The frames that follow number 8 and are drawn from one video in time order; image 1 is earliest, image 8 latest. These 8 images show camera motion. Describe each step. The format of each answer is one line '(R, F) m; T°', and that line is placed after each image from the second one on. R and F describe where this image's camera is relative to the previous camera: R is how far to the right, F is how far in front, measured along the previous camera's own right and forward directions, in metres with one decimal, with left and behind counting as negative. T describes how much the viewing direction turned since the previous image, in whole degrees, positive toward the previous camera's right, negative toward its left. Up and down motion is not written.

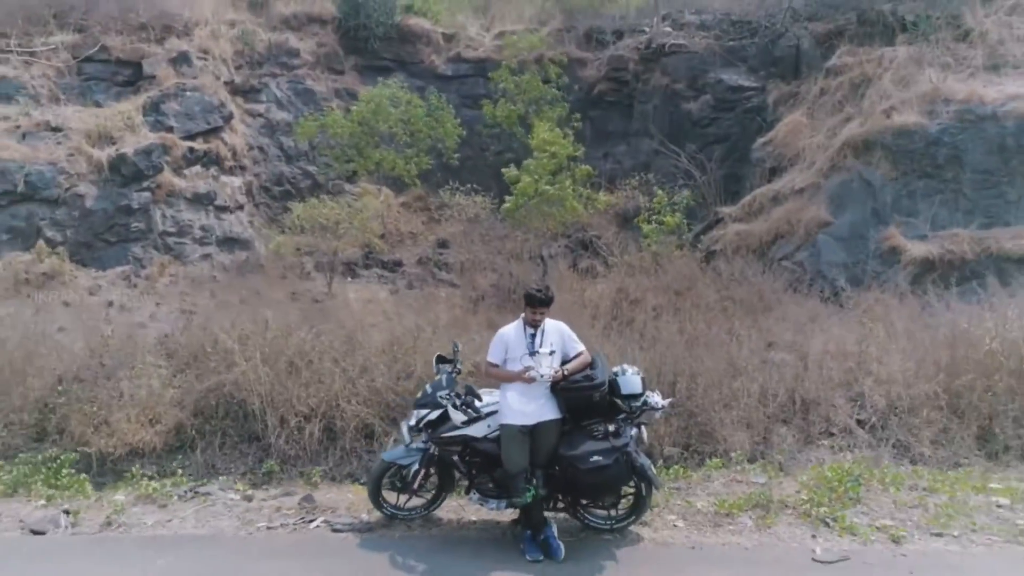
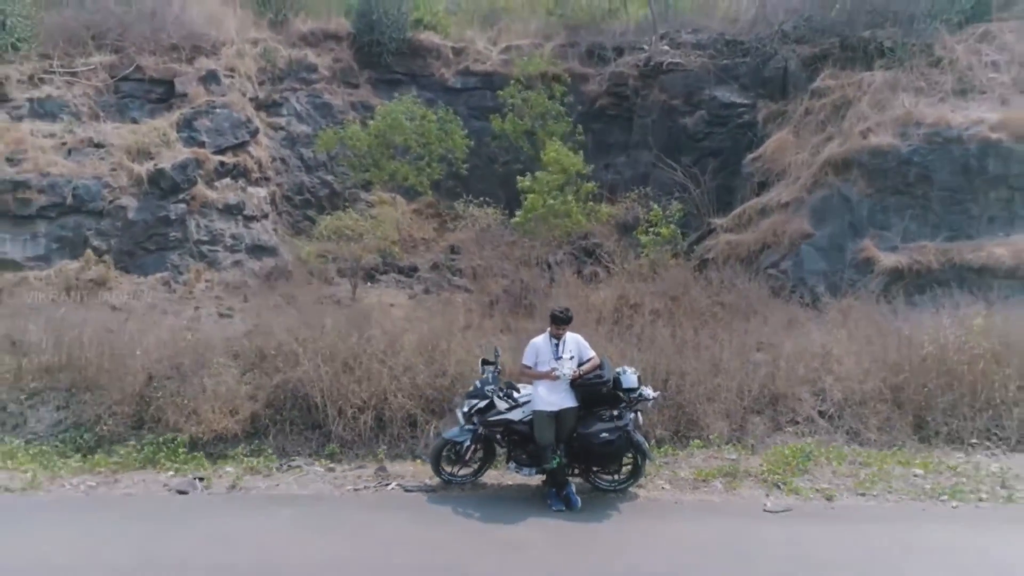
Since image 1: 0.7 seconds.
(-0.2, -1.2) m; 0°
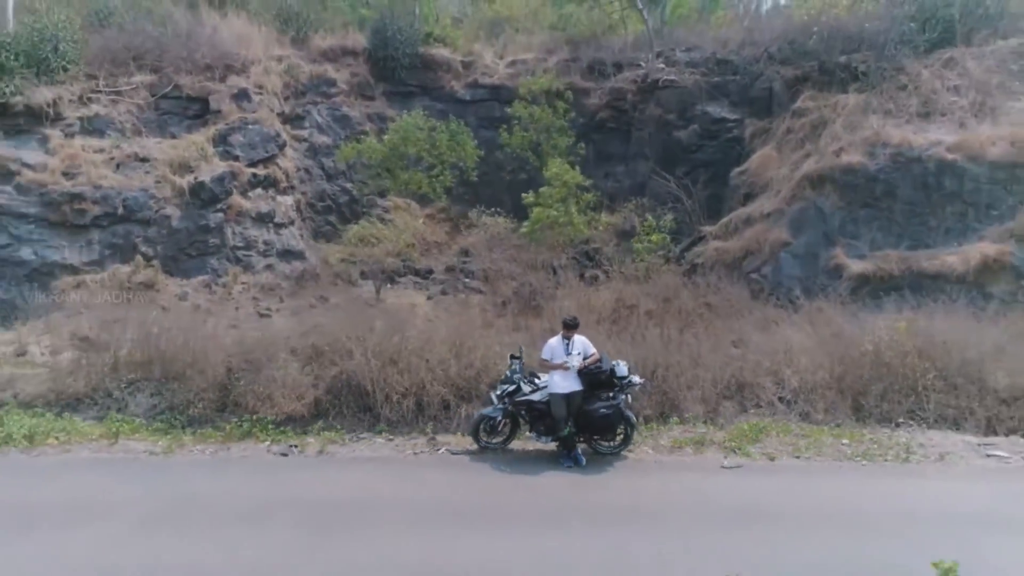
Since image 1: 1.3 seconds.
(-0.2, -1.5) m; 0°
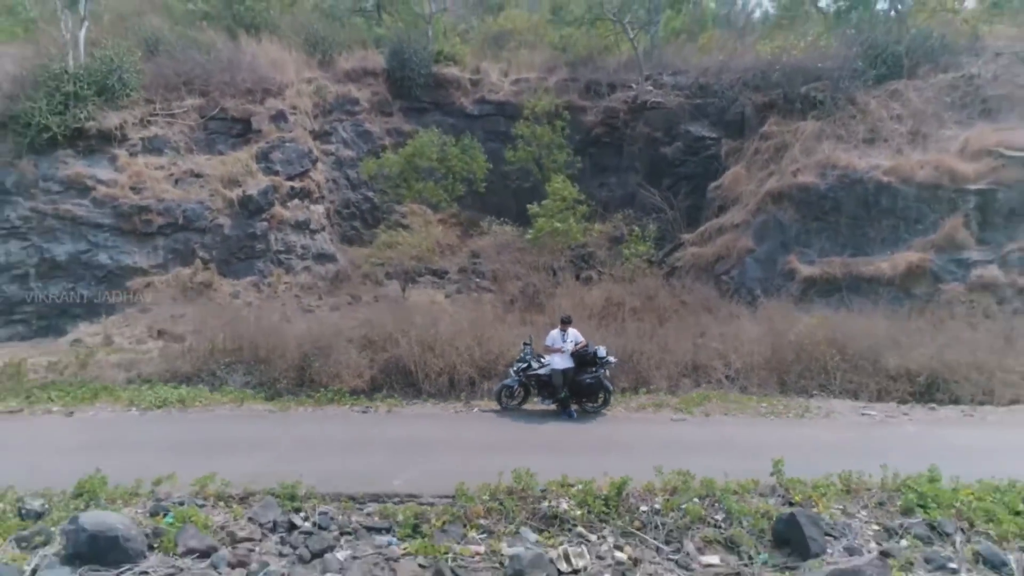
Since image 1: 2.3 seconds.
(-0.2, -2.6) m; 0°
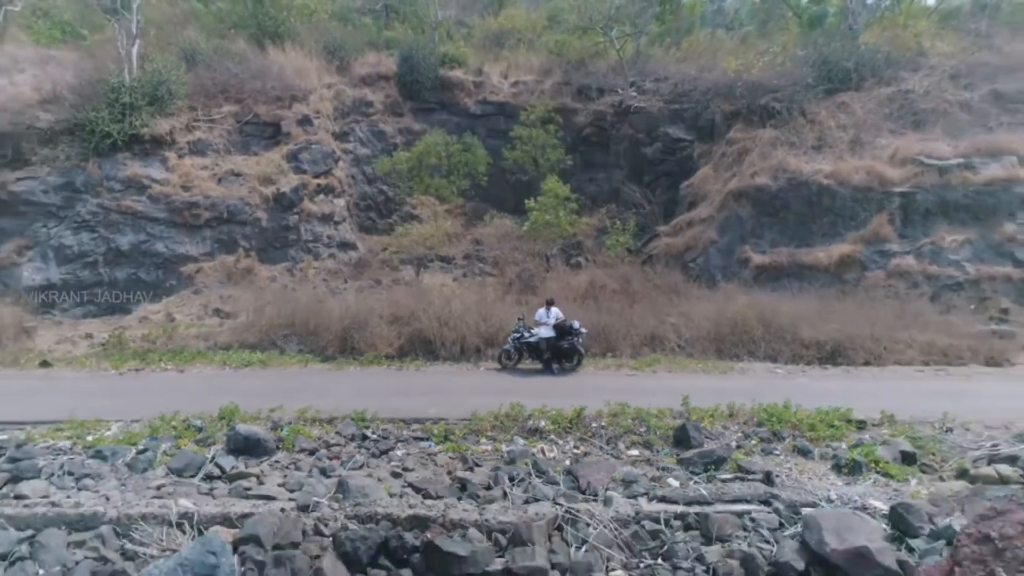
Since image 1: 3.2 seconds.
(0.0, -3.0) m; 0°
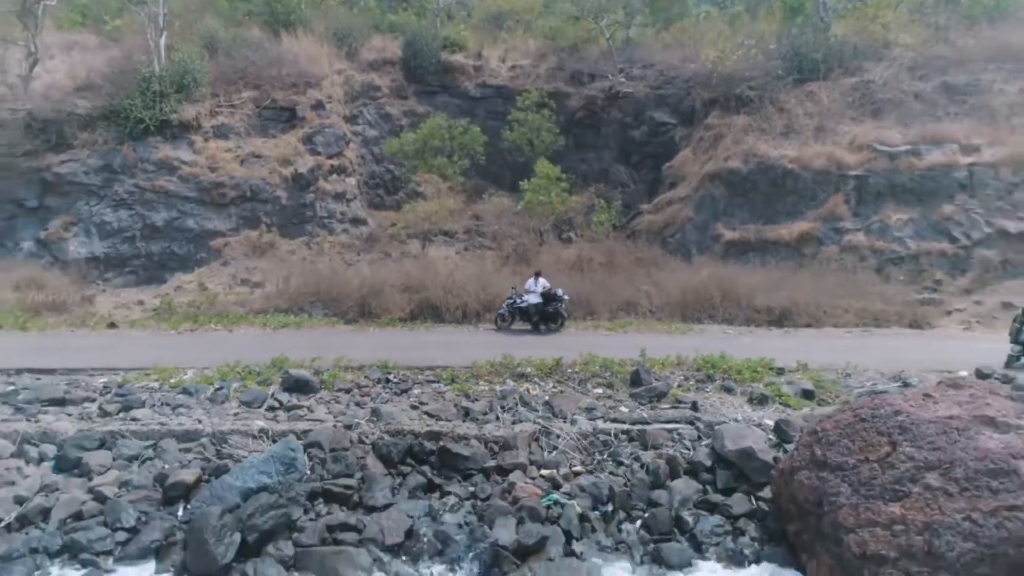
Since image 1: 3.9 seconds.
(+0.1, -2.3) m; 0°
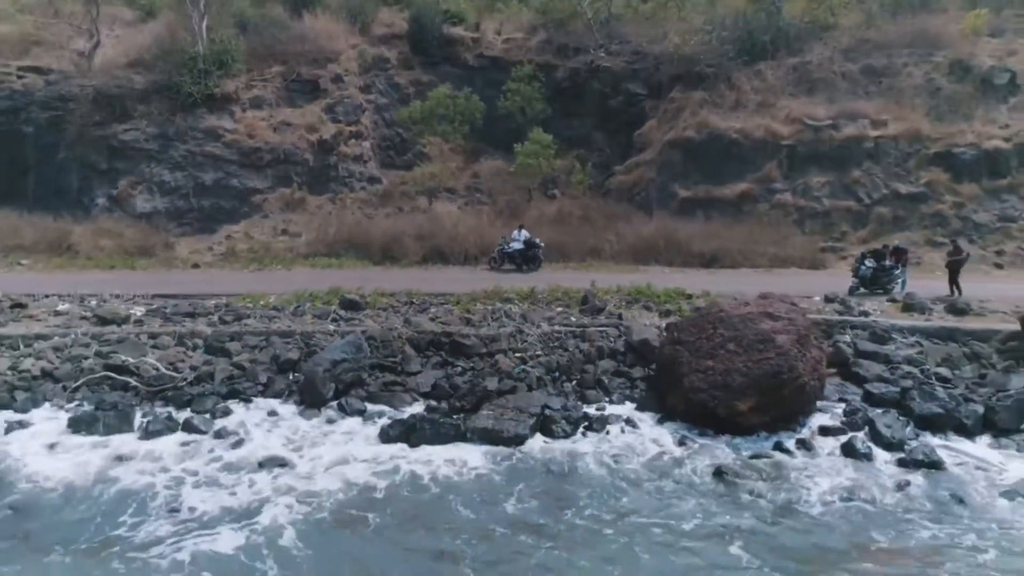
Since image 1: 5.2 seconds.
(+0.2, -4.6) m; 0°
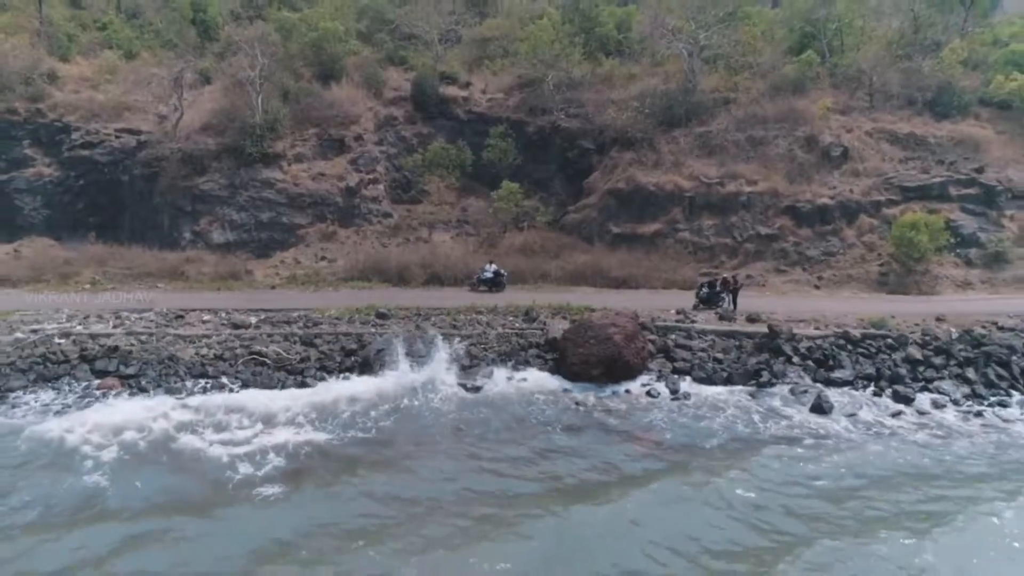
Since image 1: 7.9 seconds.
(+0.9, -9.3) m; 0°
